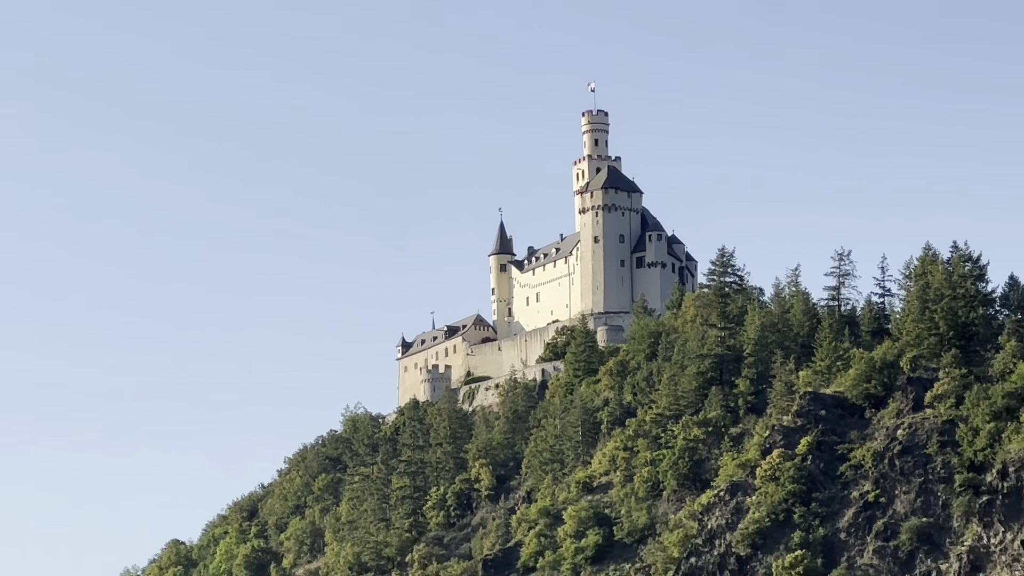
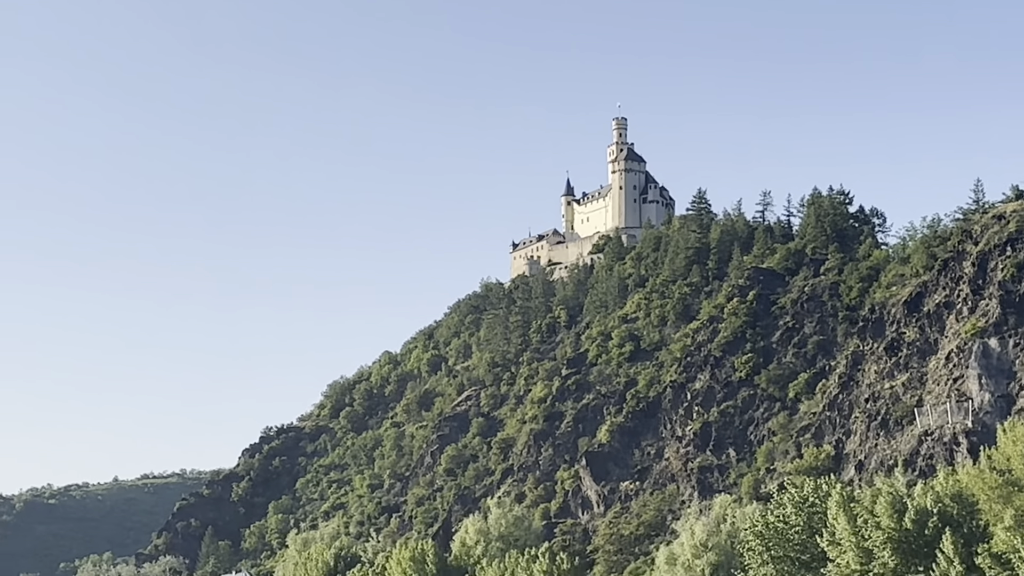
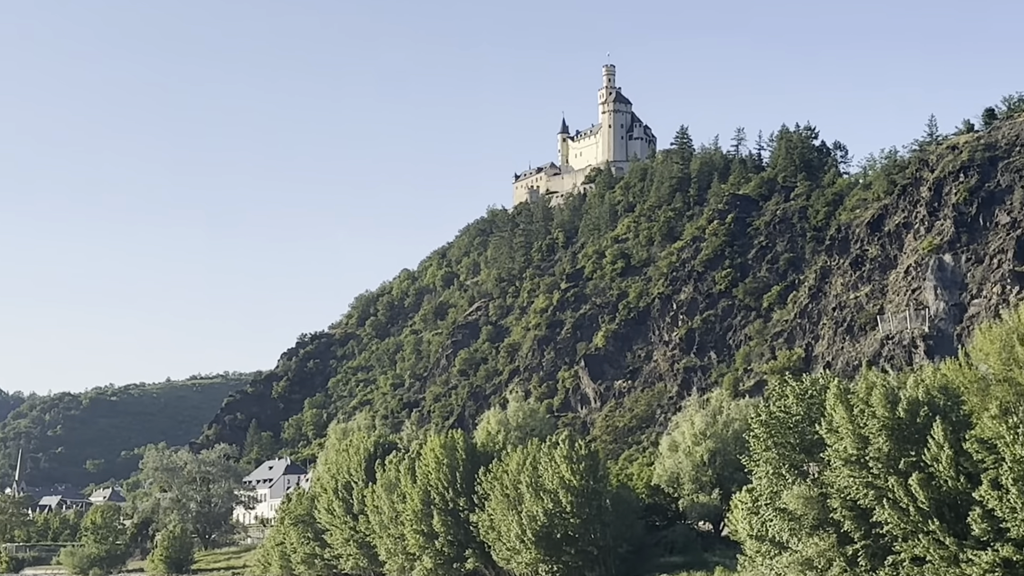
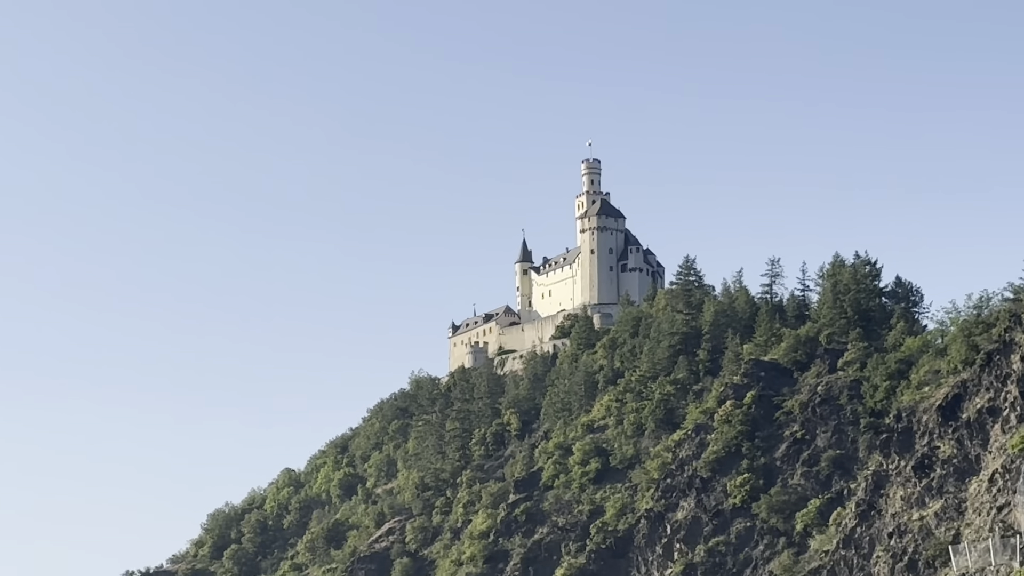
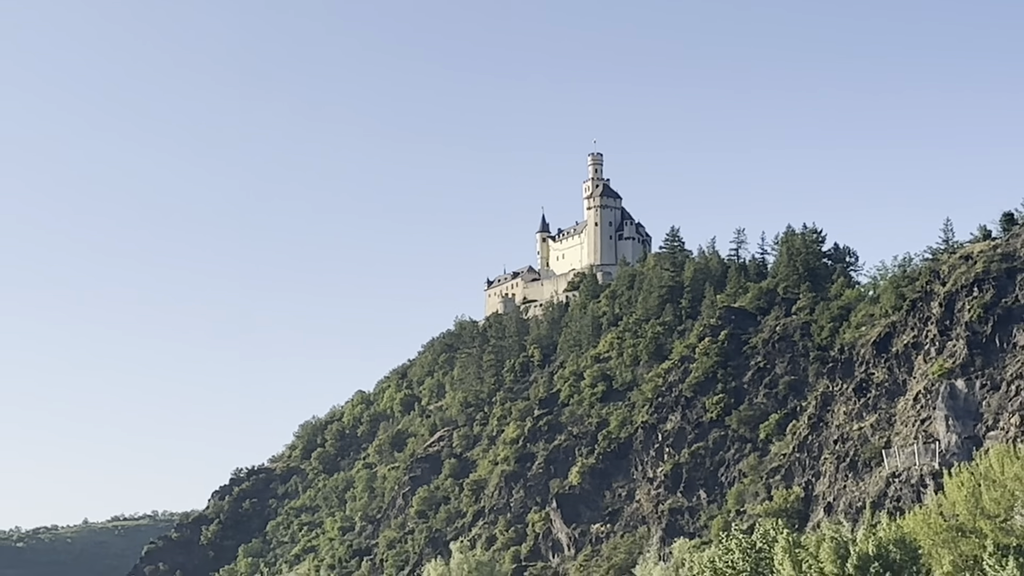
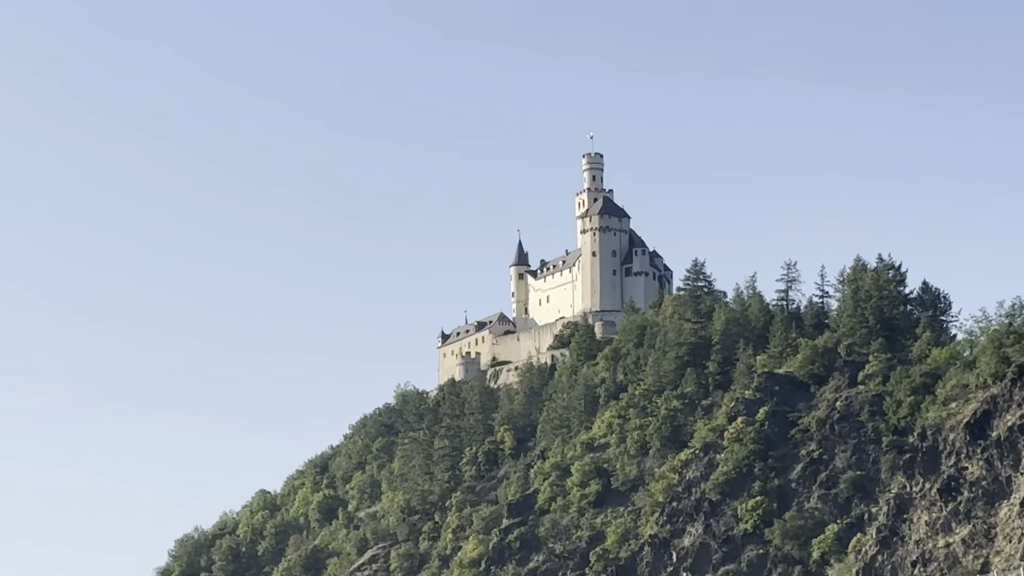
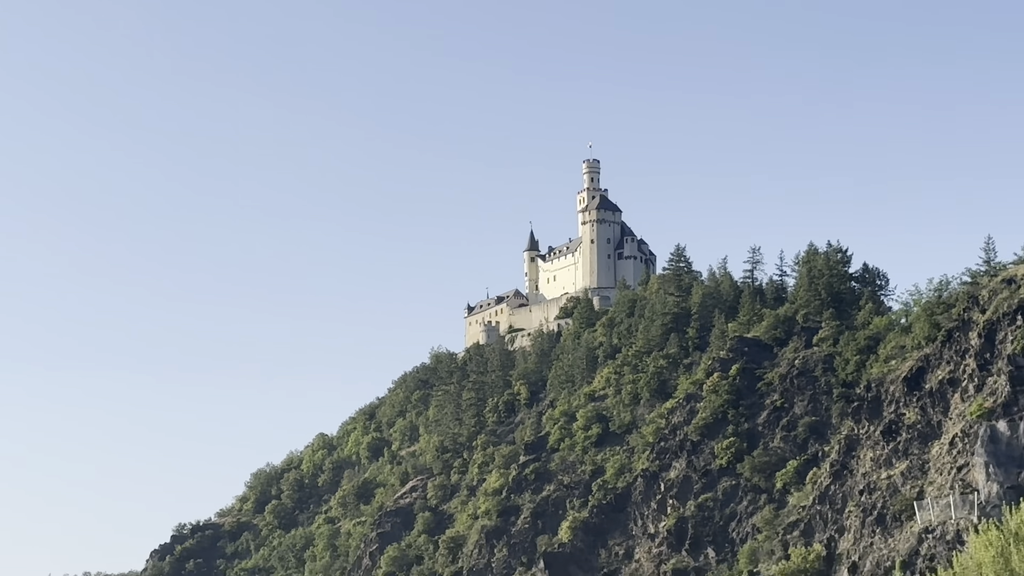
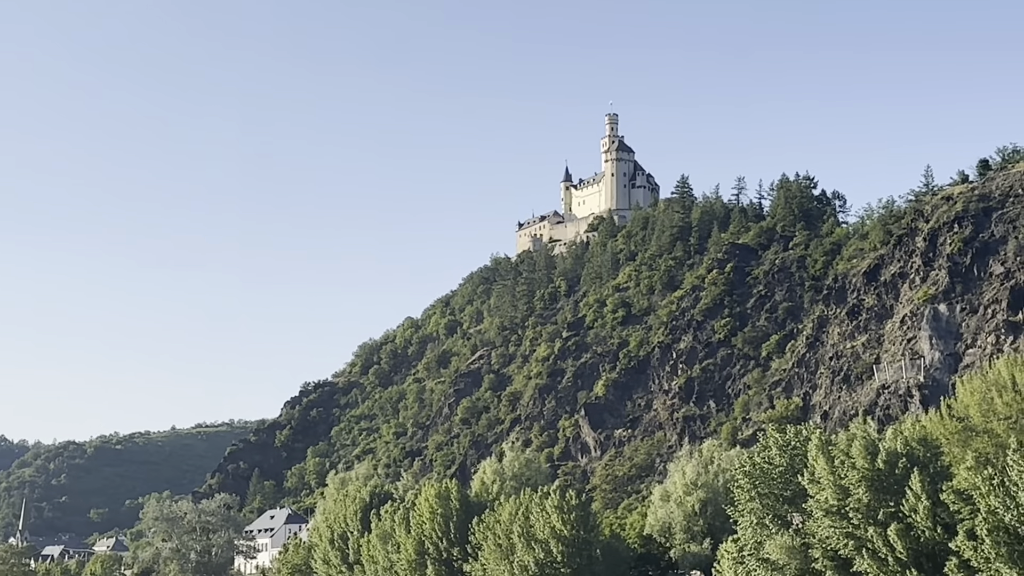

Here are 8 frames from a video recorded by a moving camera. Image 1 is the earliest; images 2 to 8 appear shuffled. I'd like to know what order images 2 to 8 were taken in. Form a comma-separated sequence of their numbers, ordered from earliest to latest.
6, 4, 7, 5, 2, 8, 3
